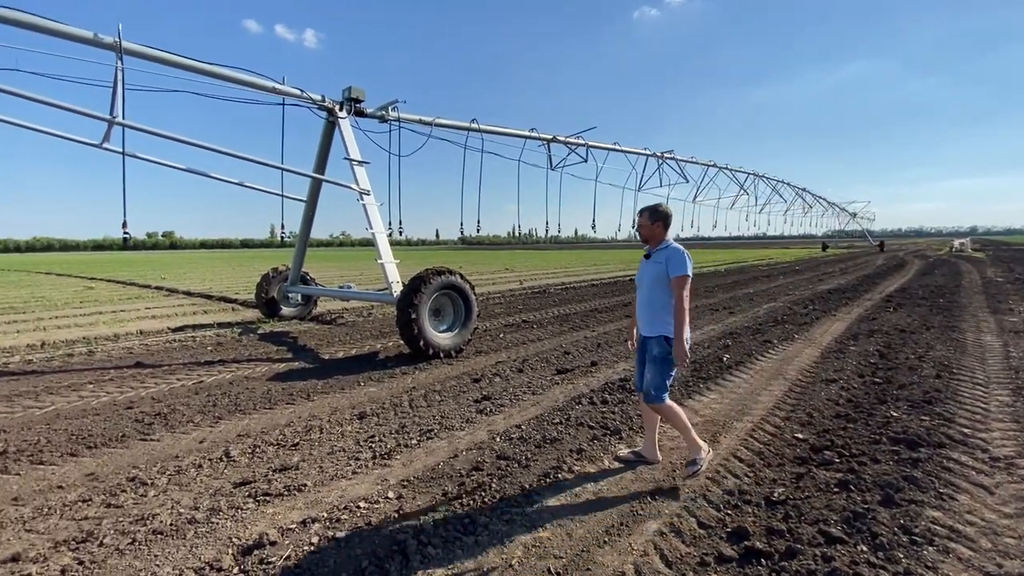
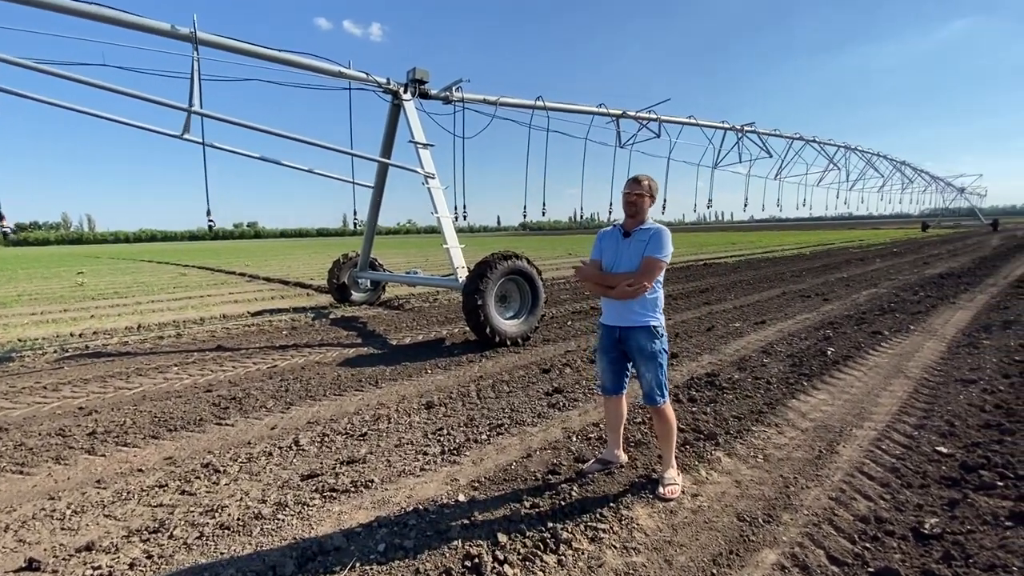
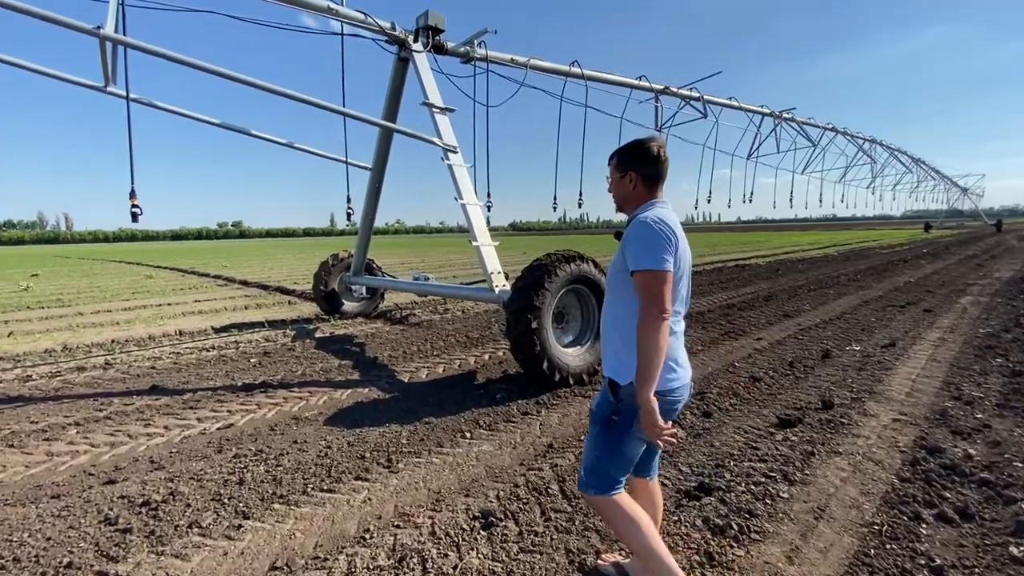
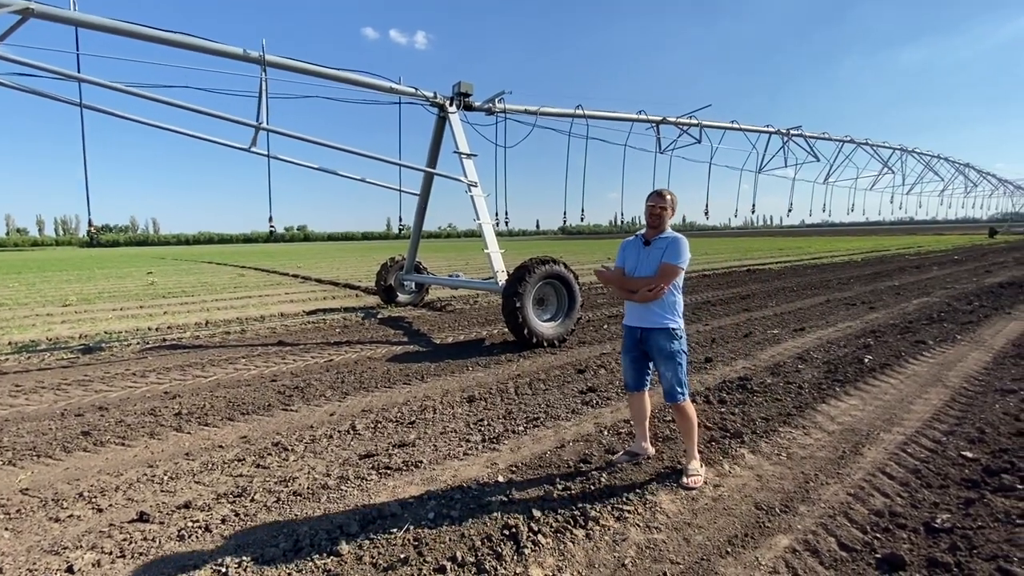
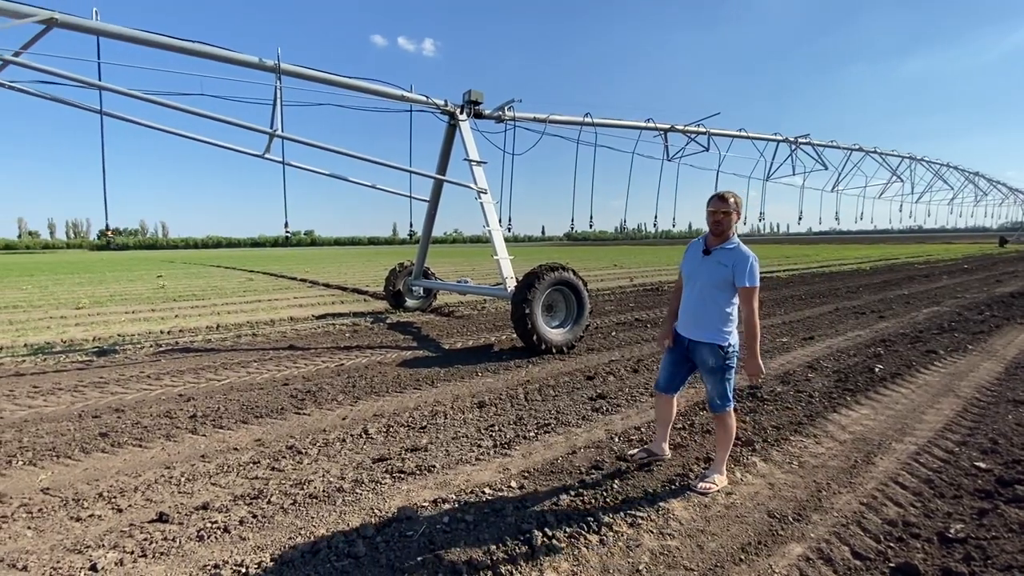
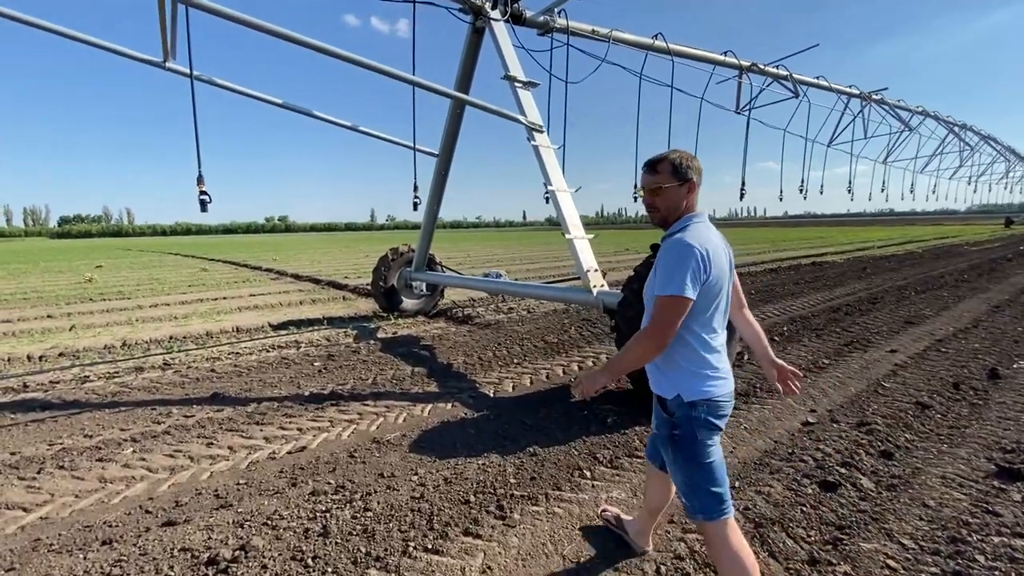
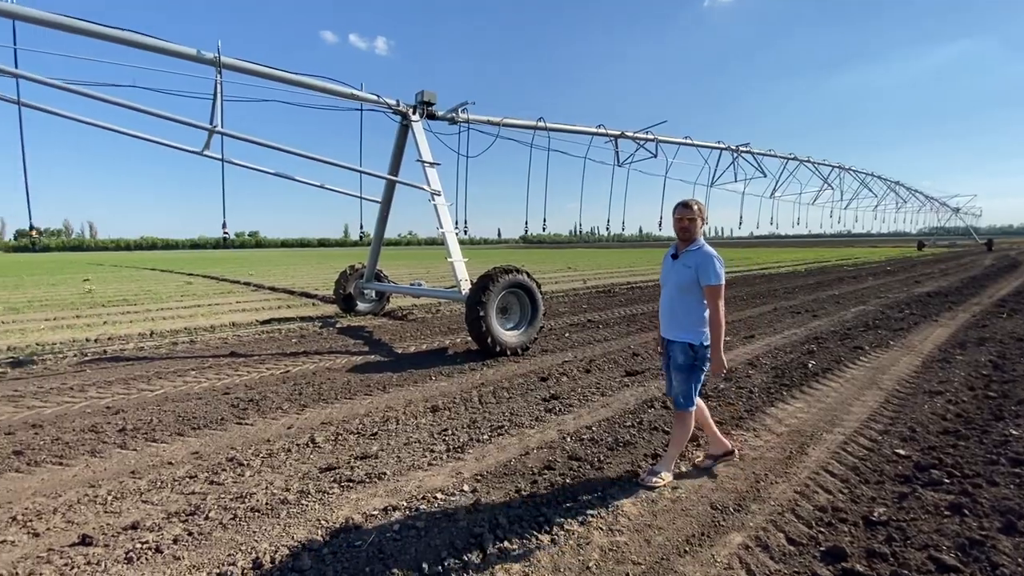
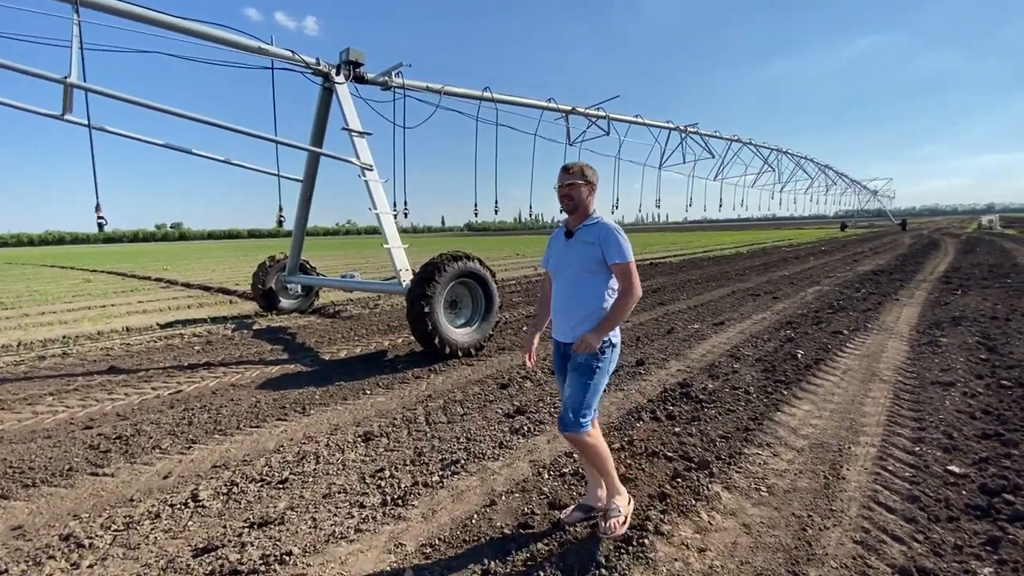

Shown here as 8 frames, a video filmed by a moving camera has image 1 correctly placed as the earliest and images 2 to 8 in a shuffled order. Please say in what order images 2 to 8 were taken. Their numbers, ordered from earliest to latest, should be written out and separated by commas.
7, 5, 4, 2, 8, 3, 6
